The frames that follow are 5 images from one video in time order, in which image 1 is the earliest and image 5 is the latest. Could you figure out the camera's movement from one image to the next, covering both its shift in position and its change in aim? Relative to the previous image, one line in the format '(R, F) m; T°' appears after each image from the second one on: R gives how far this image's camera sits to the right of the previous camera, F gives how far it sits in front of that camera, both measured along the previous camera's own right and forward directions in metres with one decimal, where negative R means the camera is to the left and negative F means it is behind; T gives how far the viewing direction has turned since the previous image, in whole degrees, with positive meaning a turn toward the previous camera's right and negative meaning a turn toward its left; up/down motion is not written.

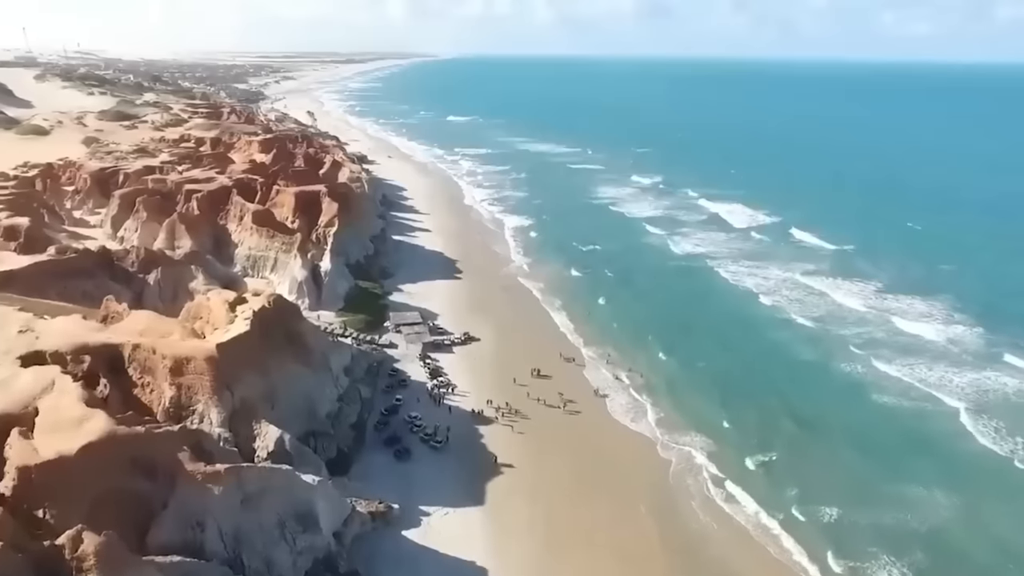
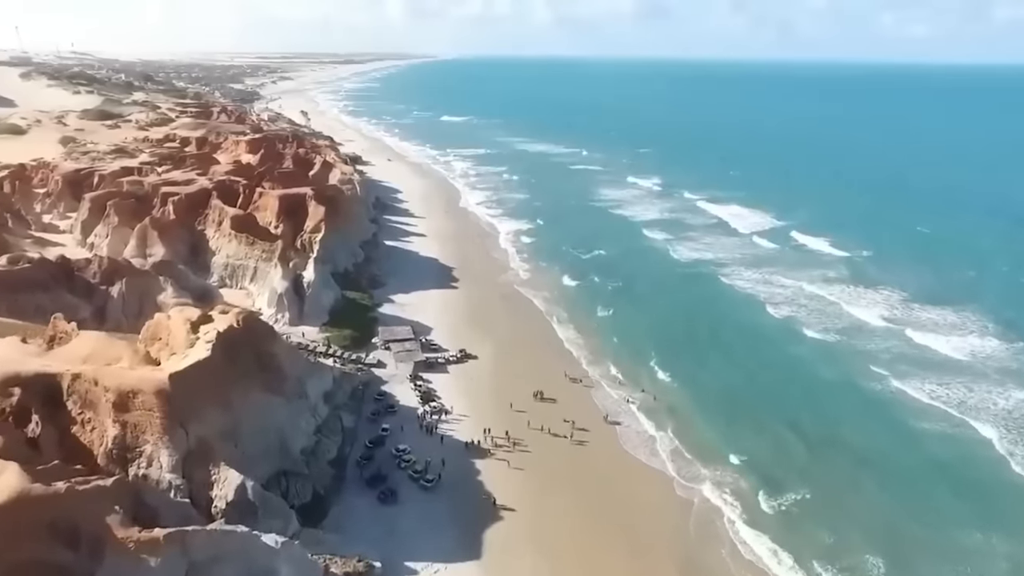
(-0.1, +4.2) m; 0°
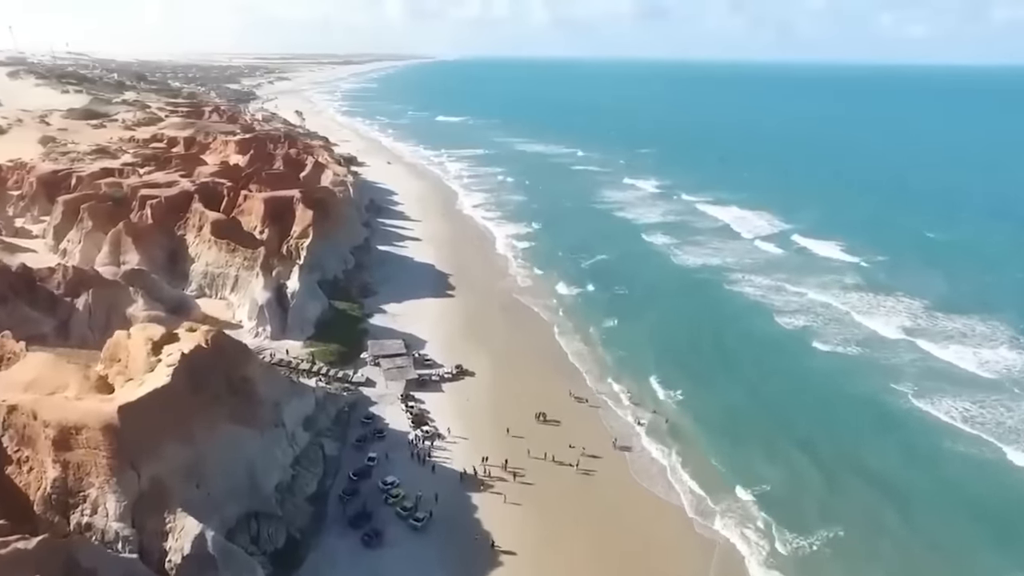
(0.0, +3.3) m; 0°
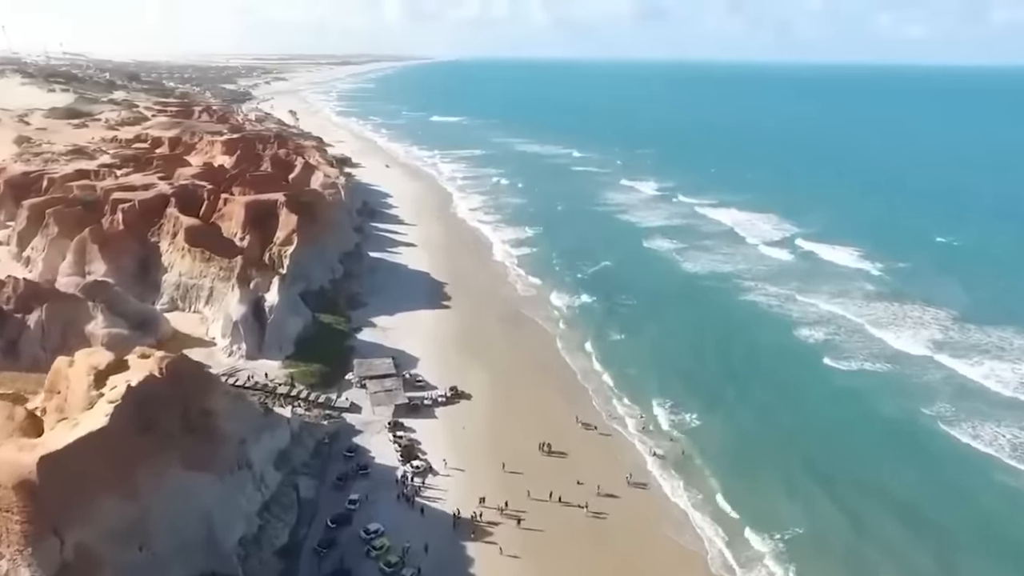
(-0.1, +3.8) m; 0°
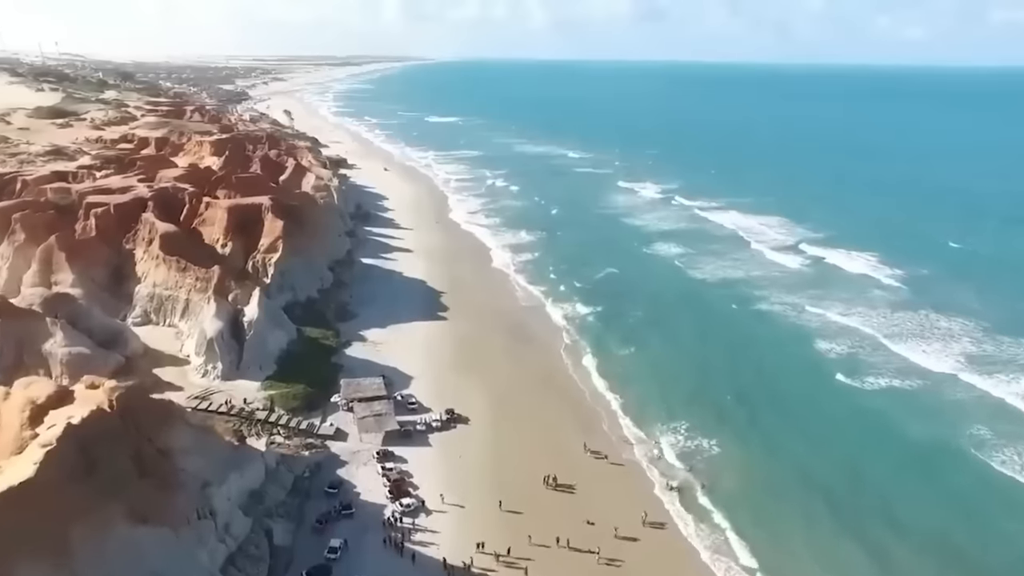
(-0.1, +3.2) m; 0°
